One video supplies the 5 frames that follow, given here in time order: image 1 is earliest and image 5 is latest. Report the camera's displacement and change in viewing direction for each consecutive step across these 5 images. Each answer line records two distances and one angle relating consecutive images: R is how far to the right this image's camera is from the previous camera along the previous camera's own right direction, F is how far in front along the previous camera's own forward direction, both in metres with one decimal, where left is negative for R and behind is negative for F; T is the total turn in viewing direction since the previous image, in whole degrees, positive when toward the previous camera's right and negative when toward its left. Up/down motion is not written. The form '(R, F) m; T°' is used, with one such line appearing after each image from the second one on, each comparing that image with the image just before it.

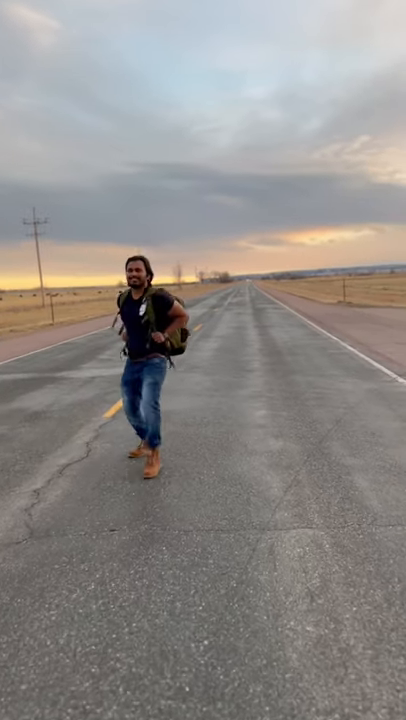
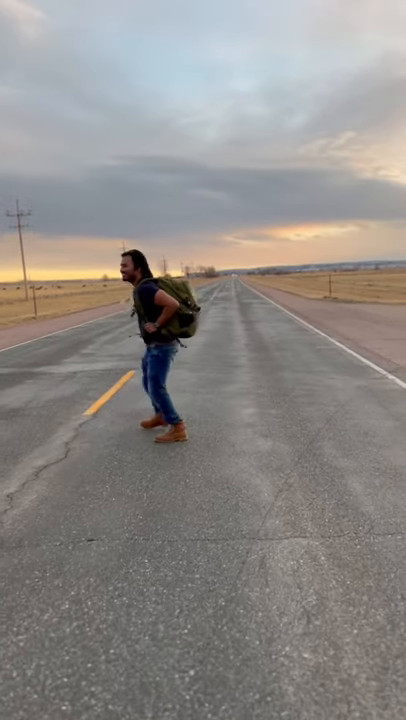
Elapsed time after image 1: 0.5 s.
(0.0, +0.3) m; +1°
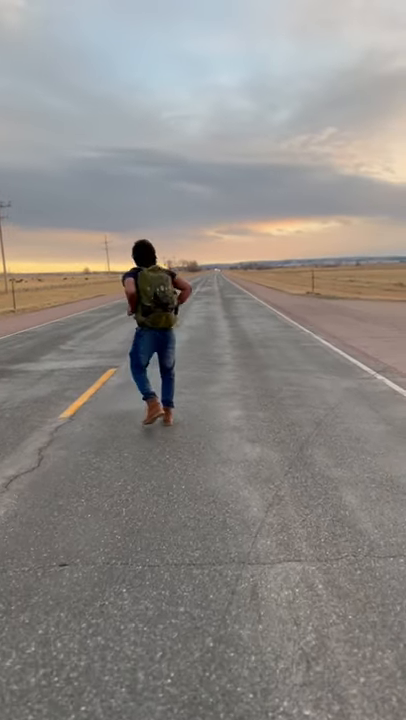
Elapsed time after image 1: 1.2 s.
(0.0, +0.4) m; +2°
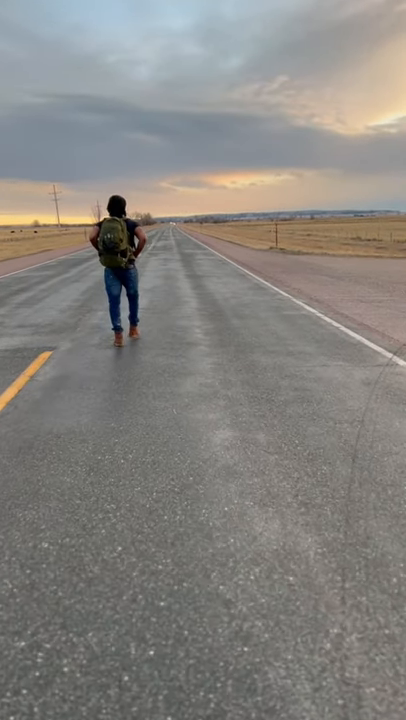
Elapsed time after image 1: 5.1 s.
(-0.1, +2.4) m; +4°
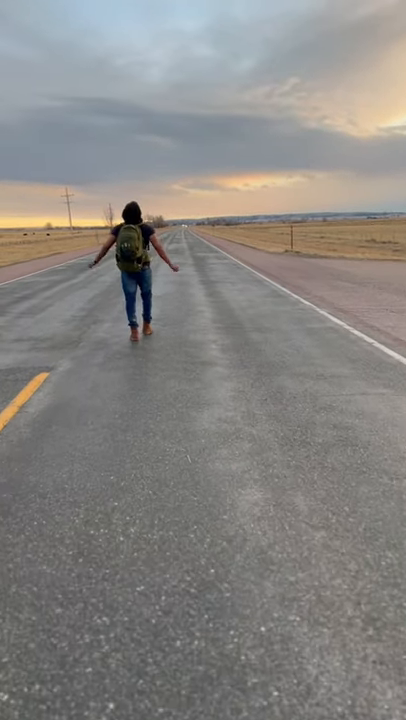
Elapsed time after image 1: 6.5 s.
(-0.1, +1.0) m; -1°
